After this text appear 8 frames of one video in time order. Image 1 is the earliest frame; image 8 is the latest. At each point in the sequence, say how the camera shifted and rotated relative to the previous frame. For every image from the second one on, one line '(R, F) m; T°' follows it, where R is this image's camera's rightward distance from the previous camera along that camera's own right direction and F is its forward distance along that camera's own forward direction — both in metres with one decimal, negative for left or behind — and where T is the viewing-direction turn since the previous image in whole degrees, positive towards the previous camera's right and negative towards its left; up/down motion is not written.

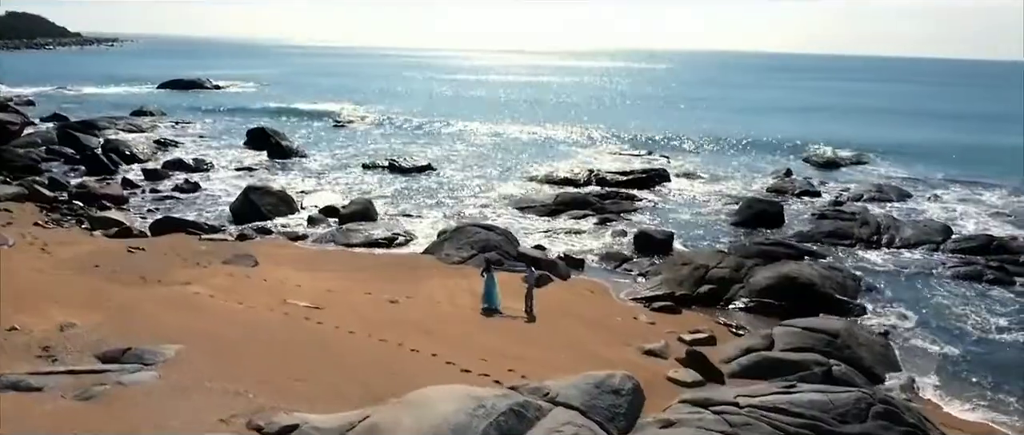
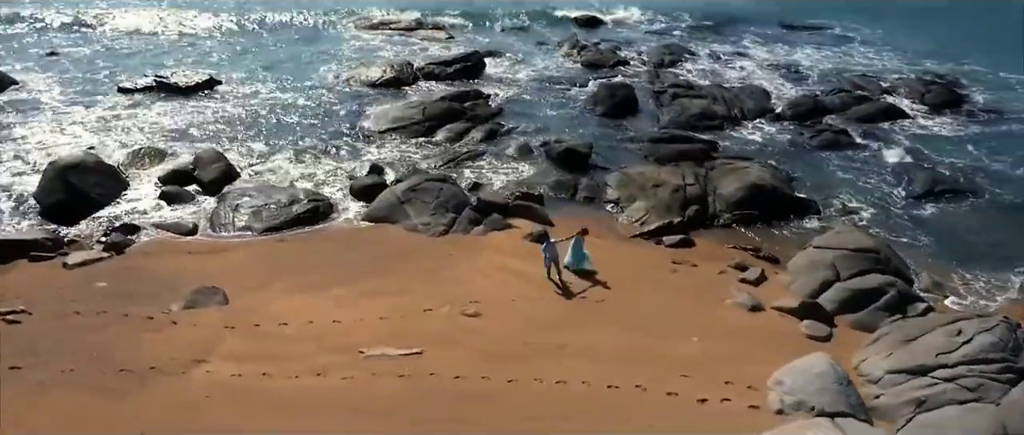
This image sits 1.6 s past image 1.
(-6.5, +3.6) m; +26°
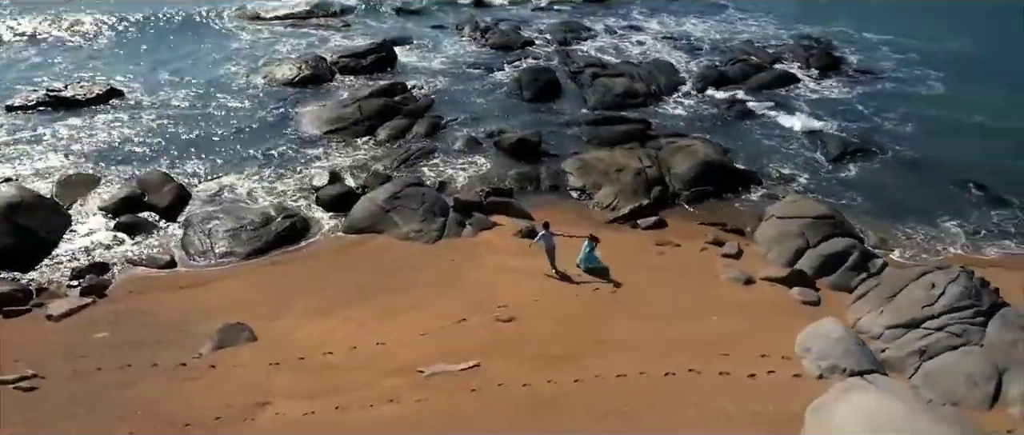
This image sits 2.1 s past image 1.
(-2.7, -0.2) m; +11°
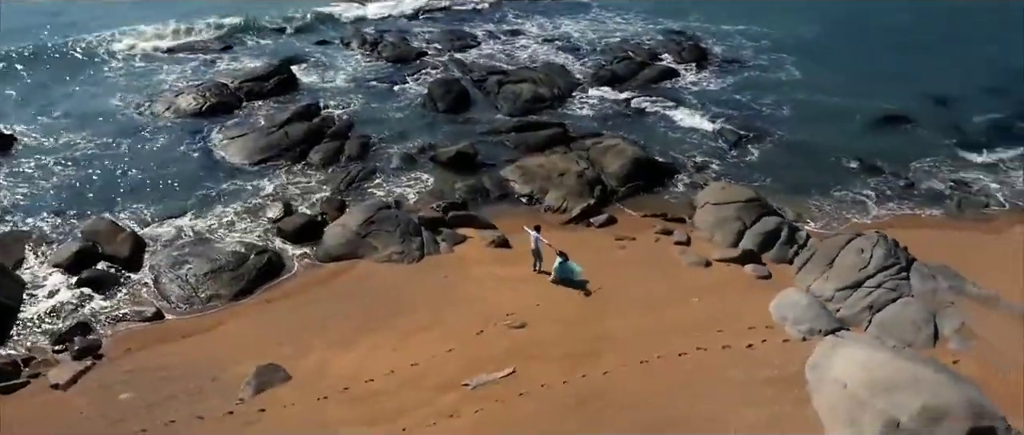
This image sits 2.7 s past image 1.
(-2.7, -0.7) m; +12°
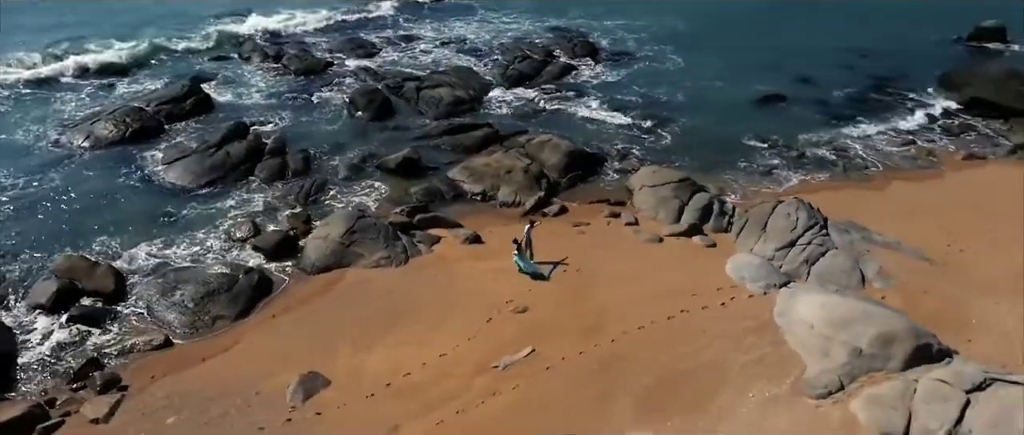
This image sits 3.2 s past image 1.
(-2.6, -1.2) m; +10°
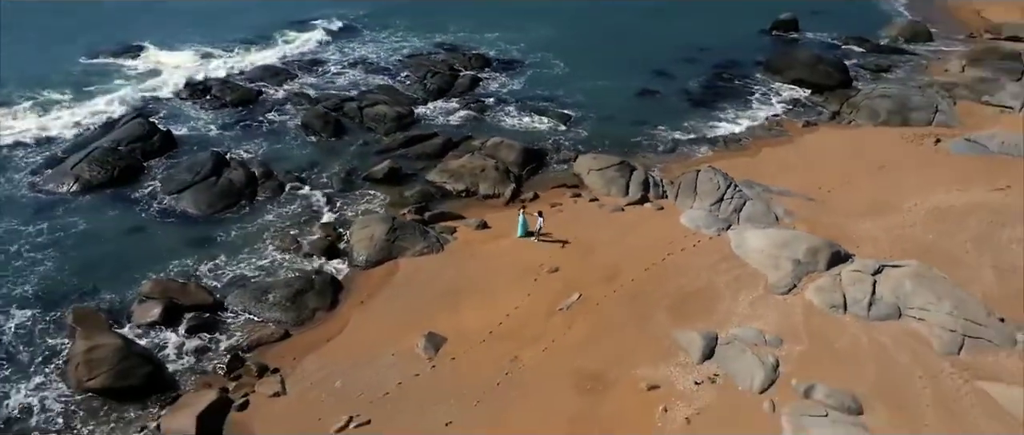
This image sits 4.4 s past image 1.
(-5.3, -3.9) m; +14°
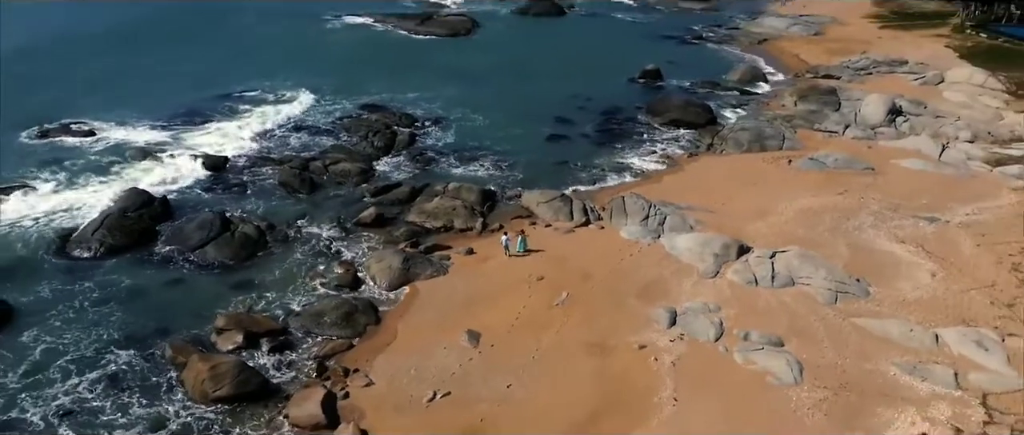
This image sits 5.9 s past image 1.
(-4.4, -5.3) m; +11°
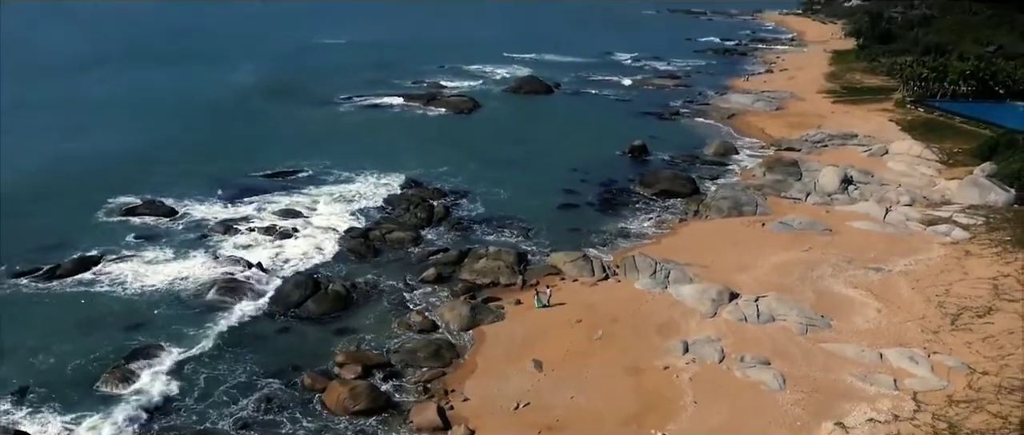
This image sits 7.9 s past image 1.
(-3.1, -7.3) m; +2°
